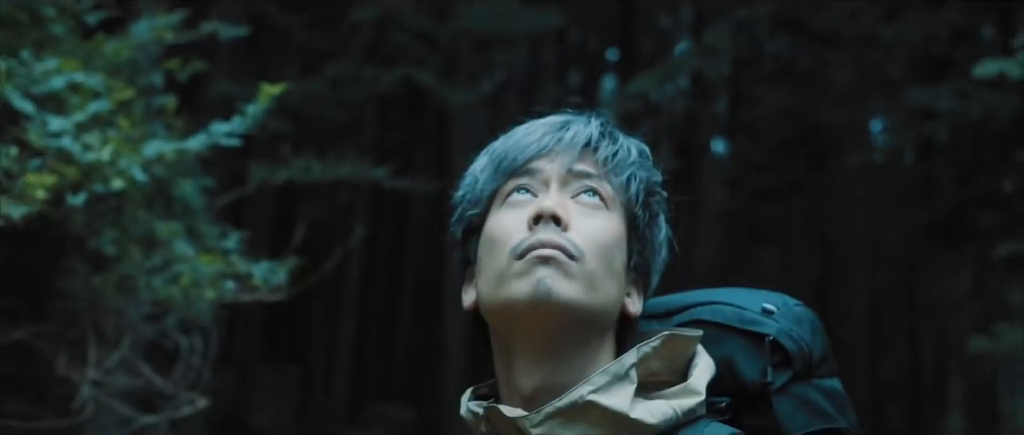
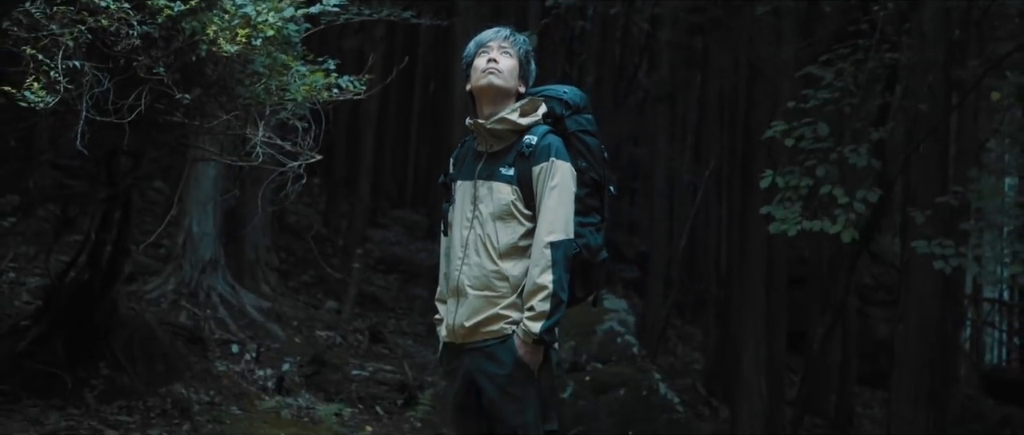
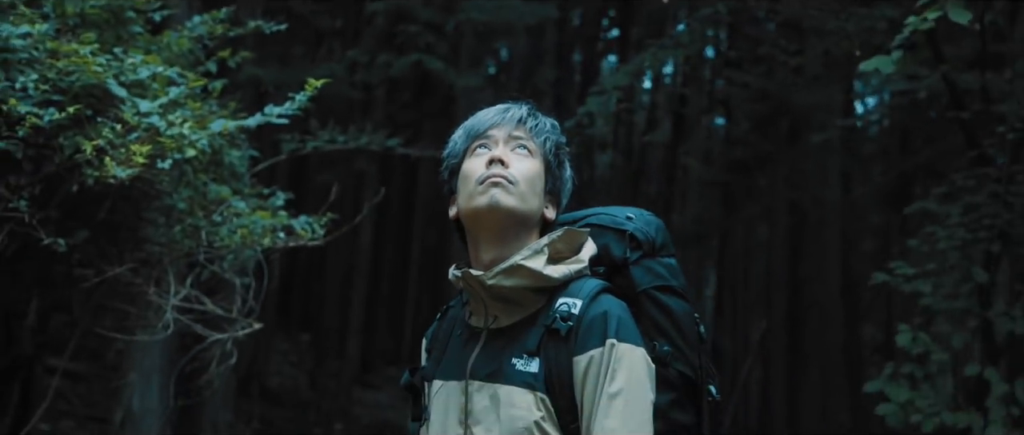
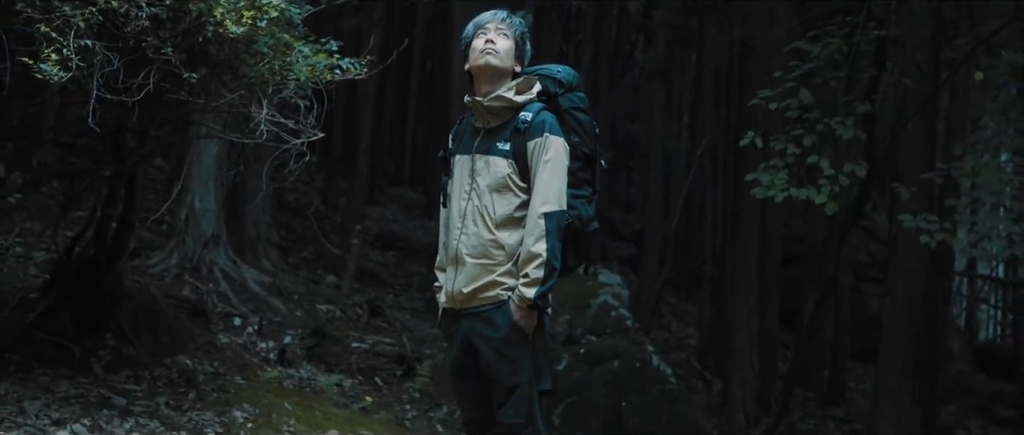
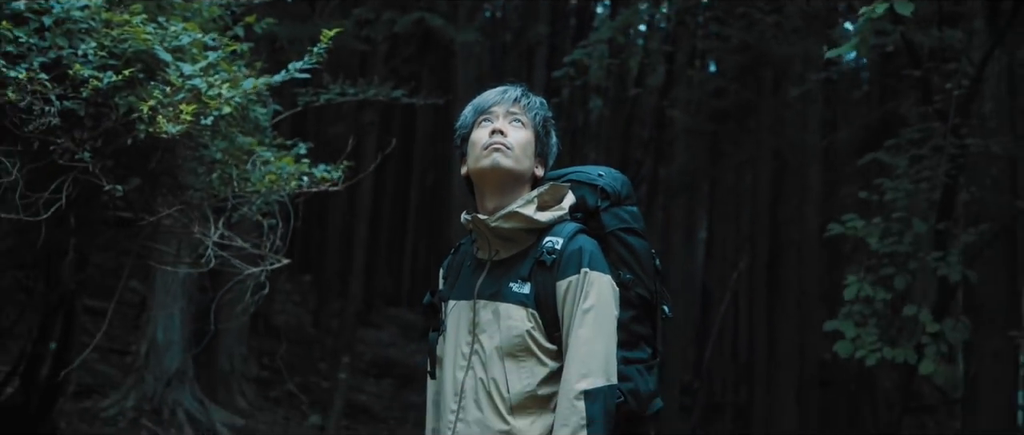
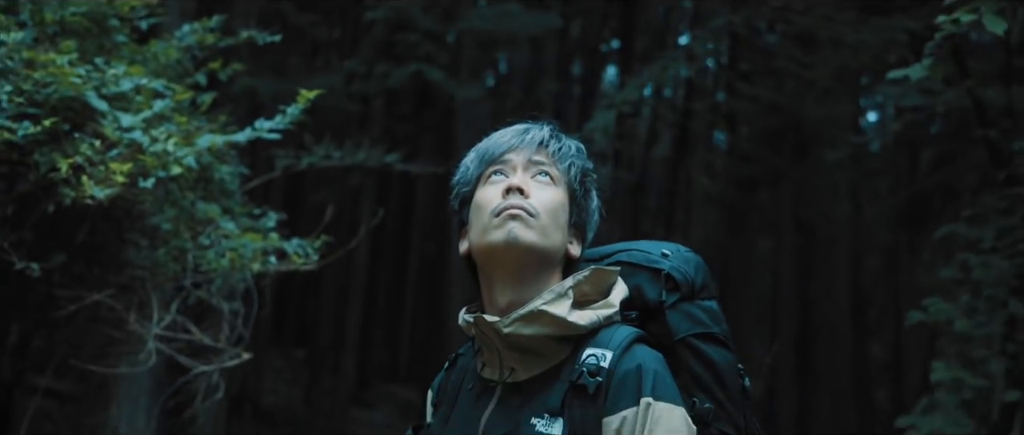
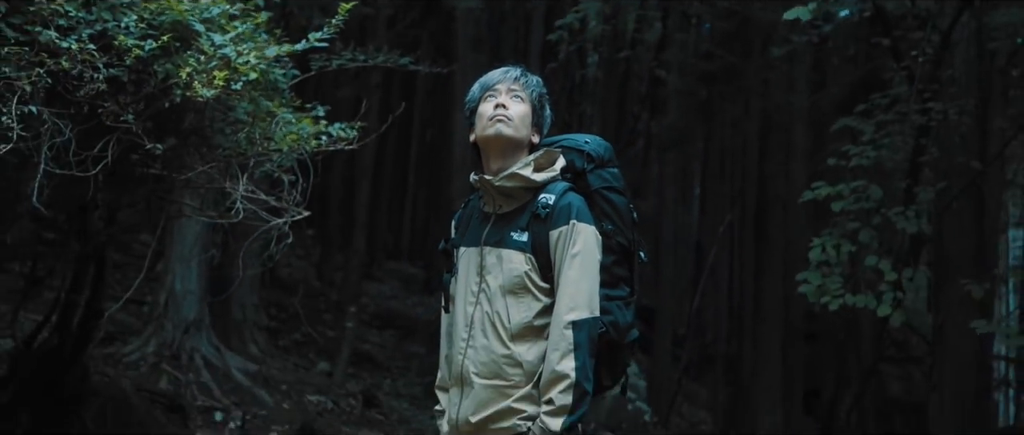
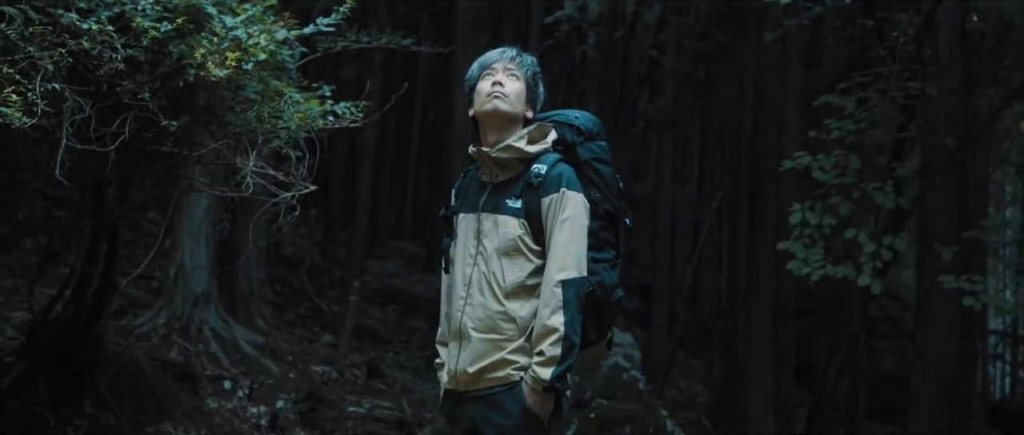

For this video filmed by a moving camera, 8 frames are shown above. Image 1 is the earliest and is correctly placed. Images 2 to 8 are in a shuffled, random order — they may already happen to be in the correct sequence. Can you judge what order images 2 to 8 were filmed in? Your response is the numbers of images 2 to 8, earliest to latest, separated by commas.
6, 3, 5, 7, 8, 2, 4
